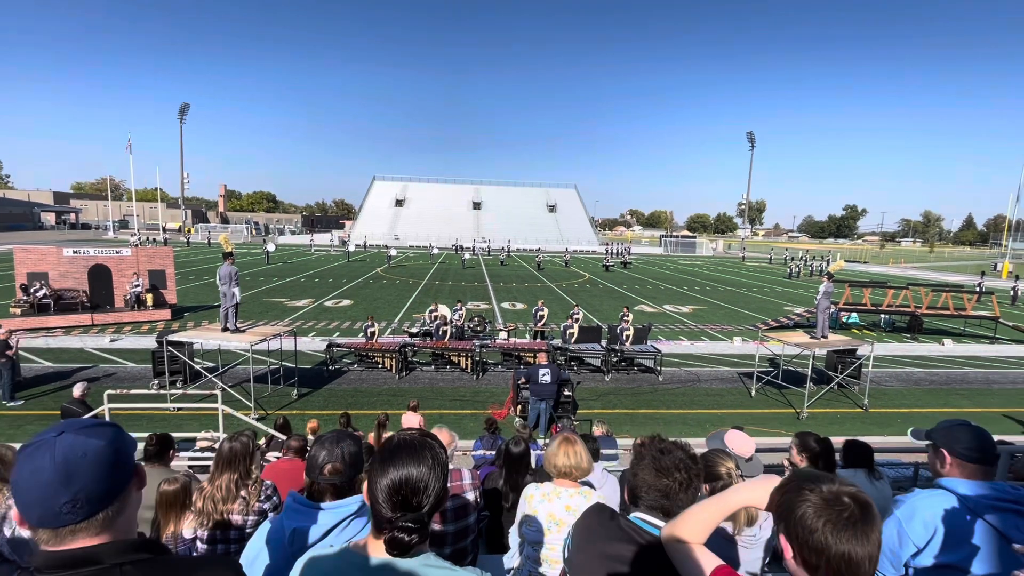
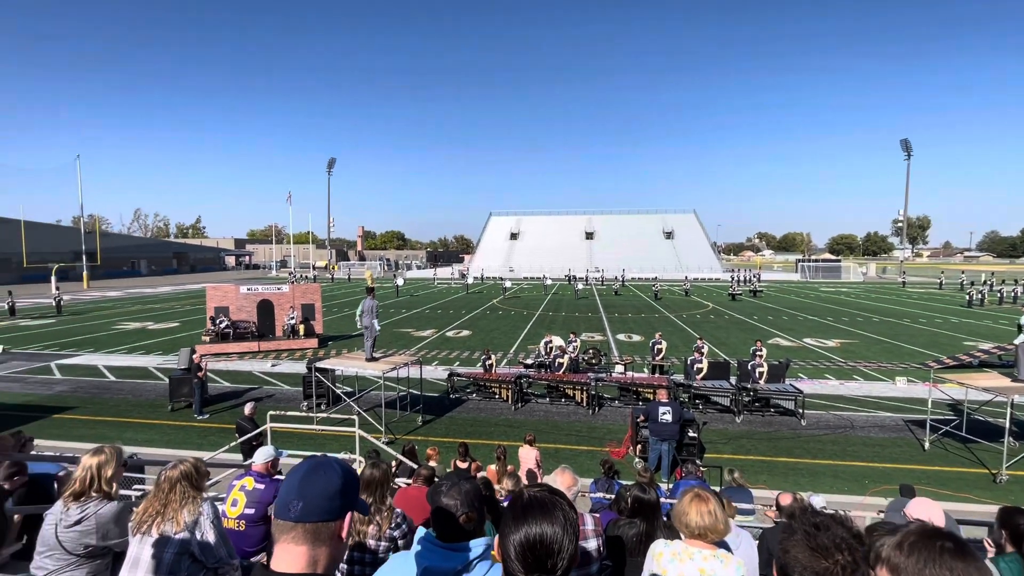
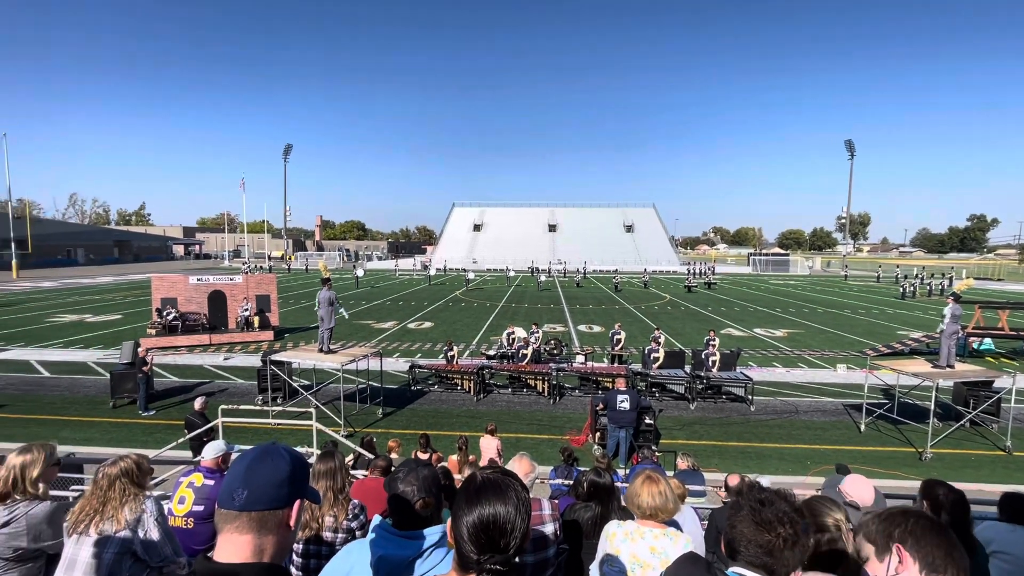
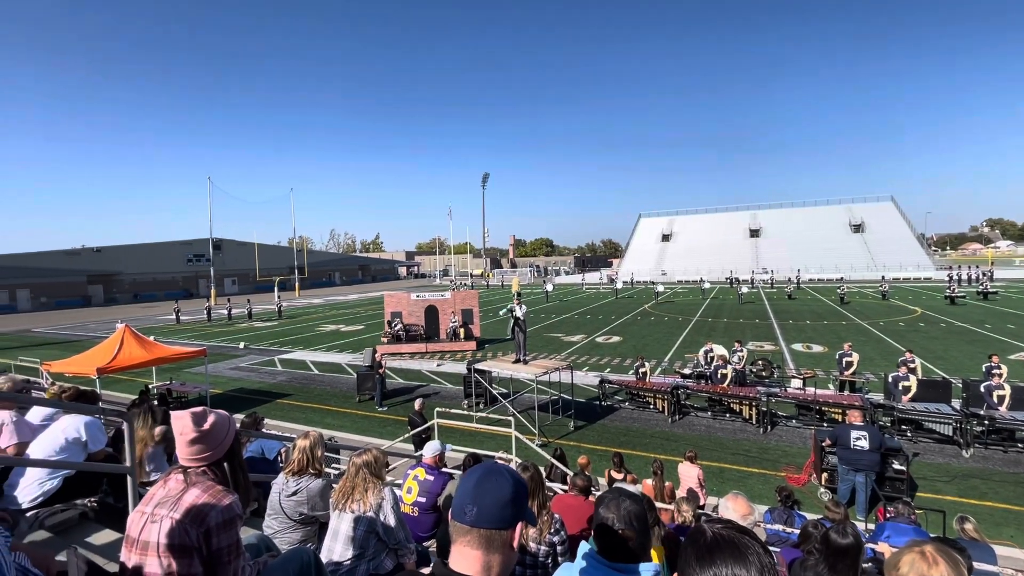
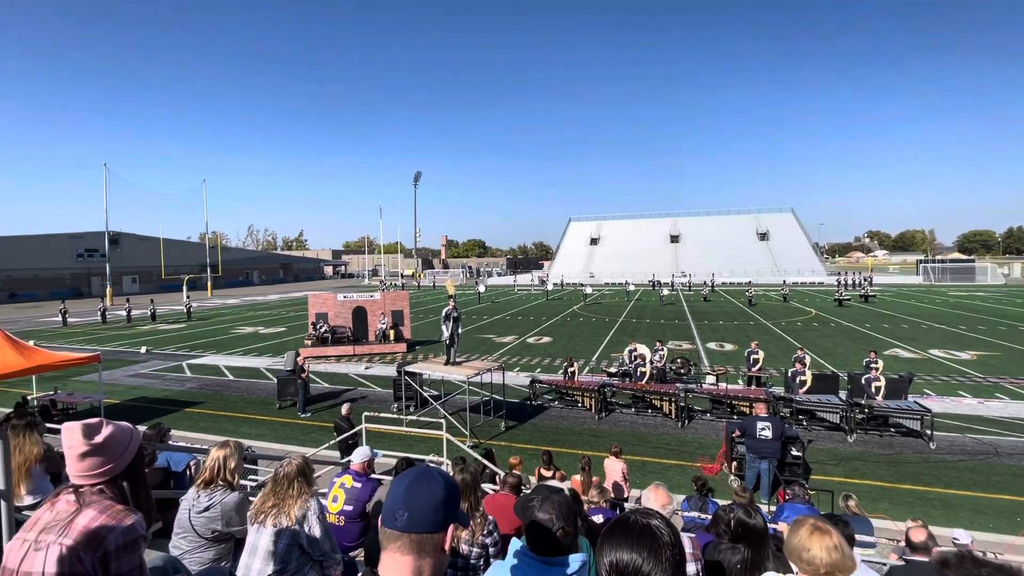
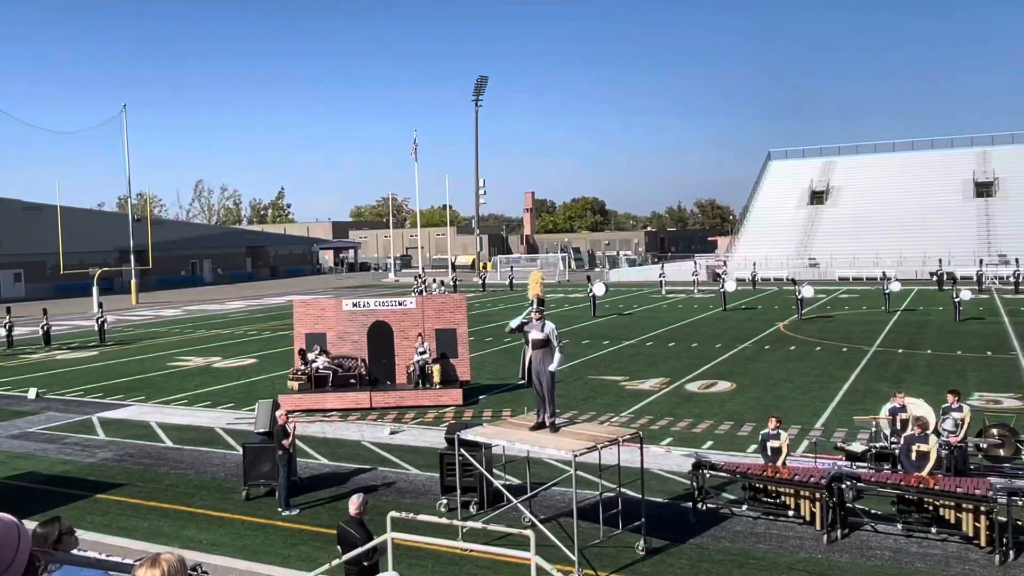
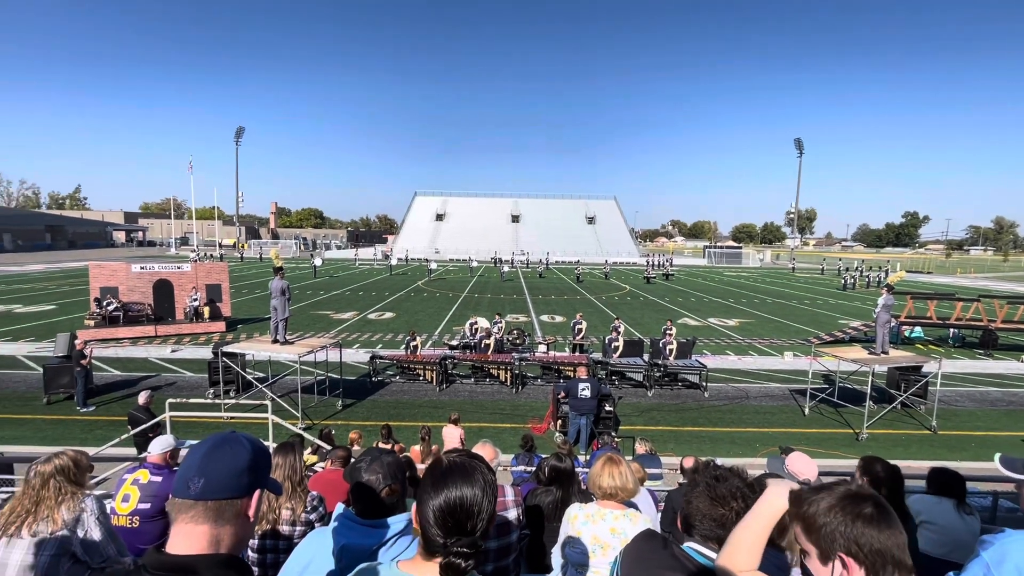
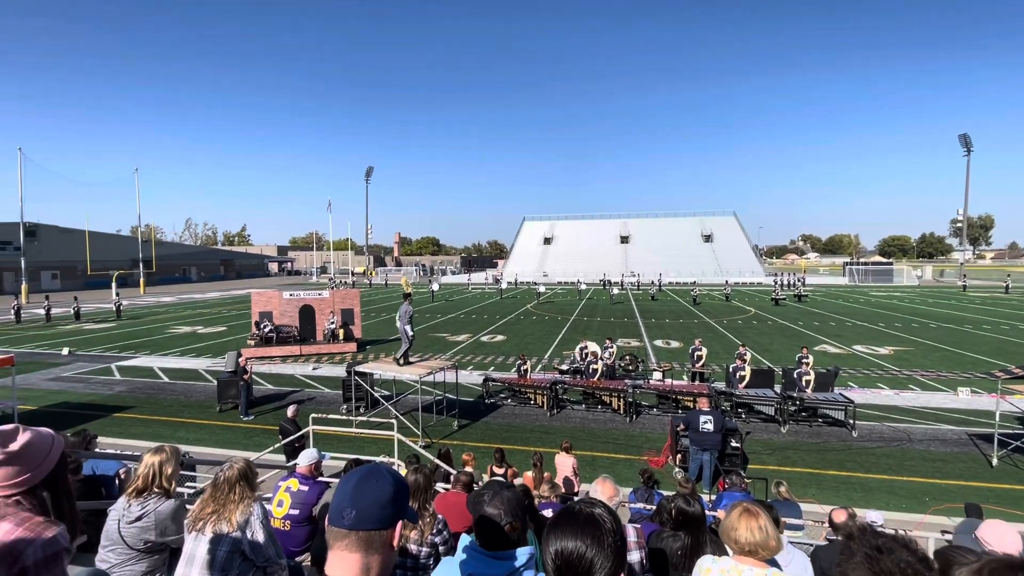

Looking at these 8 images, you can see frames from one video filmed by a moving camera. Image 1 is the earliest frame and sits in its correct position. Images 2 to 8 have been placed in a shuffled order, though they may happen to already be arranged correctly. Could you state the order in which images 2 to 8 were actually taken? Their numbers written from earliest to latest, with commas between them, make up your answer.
7, 3, 2, 8, 5, 4, 6
